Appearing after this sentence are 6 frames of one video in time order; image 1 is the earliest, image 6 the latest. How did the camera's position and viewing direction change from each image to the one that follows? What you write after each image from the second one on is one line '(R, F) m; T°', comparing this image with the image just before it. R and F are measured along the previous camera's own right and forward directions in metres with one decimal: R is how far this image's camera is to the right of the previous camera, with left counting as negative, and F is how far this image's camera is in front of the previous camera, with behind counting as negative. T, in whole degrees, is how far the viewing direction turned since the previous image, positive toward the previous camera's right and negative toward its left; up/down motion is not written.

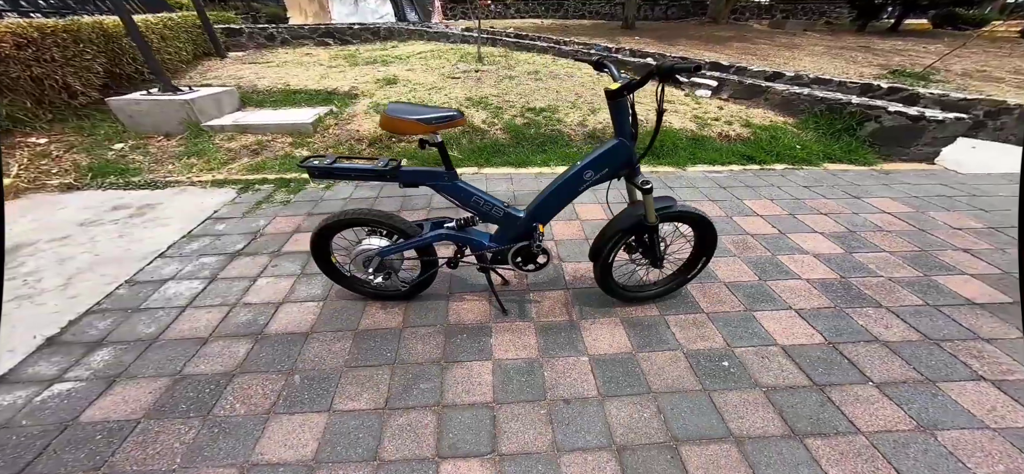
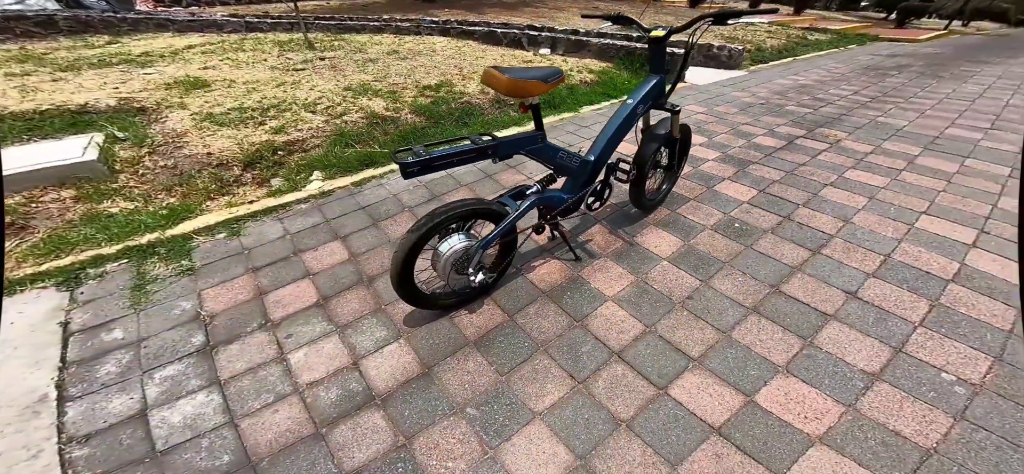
(-1.2, +0.3) m; +27°
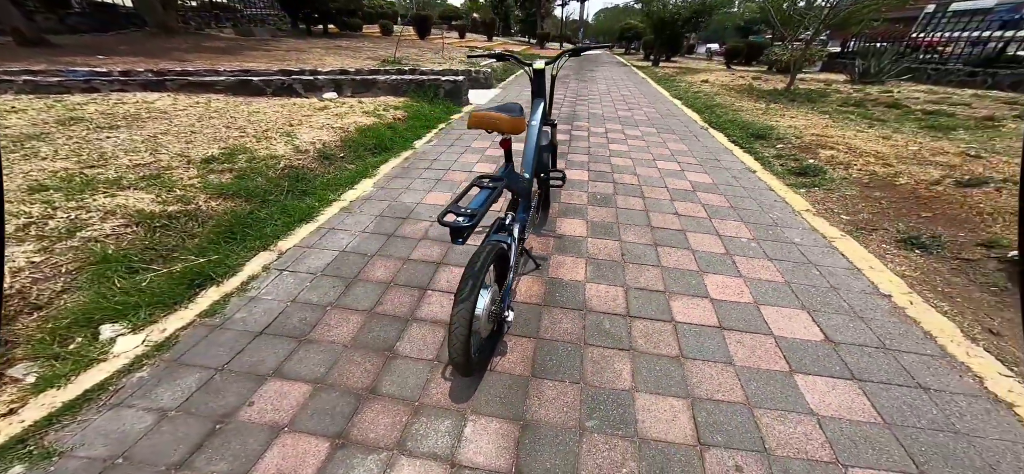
(-0.9, +0.2) m; +33°
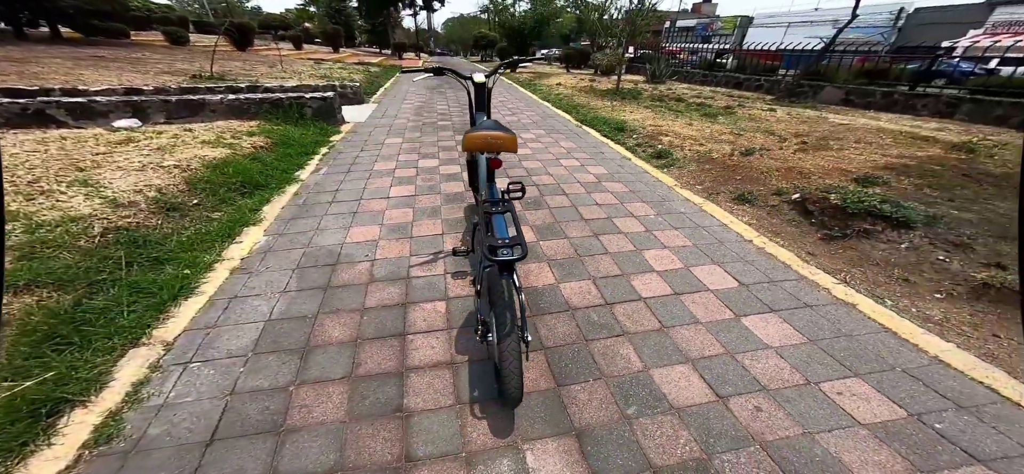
(-0.5, +0.1) m; +20°
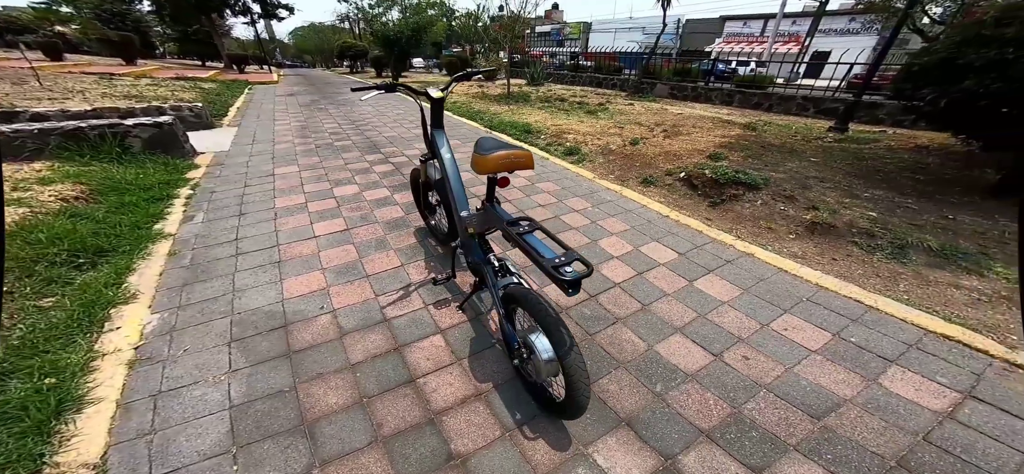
(-0.5, +0.1) m; +17°
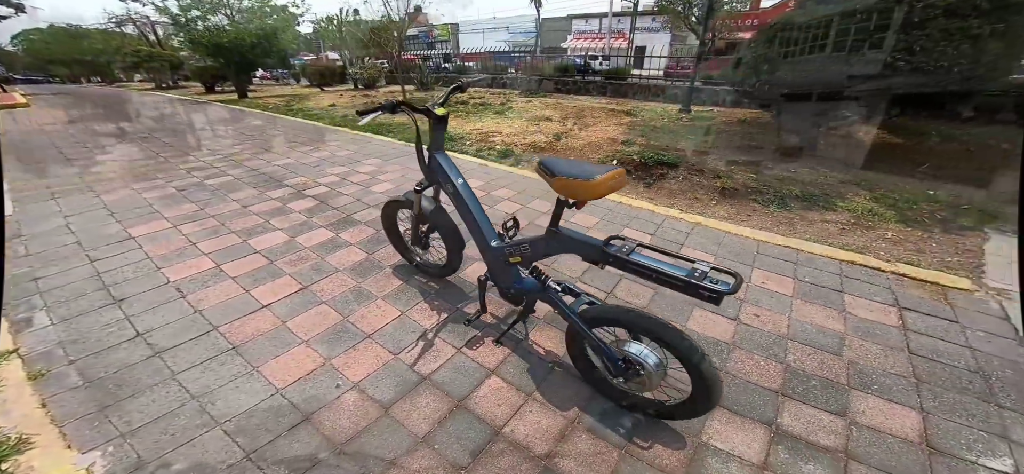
(-0.7, +0.2) m; +17°
